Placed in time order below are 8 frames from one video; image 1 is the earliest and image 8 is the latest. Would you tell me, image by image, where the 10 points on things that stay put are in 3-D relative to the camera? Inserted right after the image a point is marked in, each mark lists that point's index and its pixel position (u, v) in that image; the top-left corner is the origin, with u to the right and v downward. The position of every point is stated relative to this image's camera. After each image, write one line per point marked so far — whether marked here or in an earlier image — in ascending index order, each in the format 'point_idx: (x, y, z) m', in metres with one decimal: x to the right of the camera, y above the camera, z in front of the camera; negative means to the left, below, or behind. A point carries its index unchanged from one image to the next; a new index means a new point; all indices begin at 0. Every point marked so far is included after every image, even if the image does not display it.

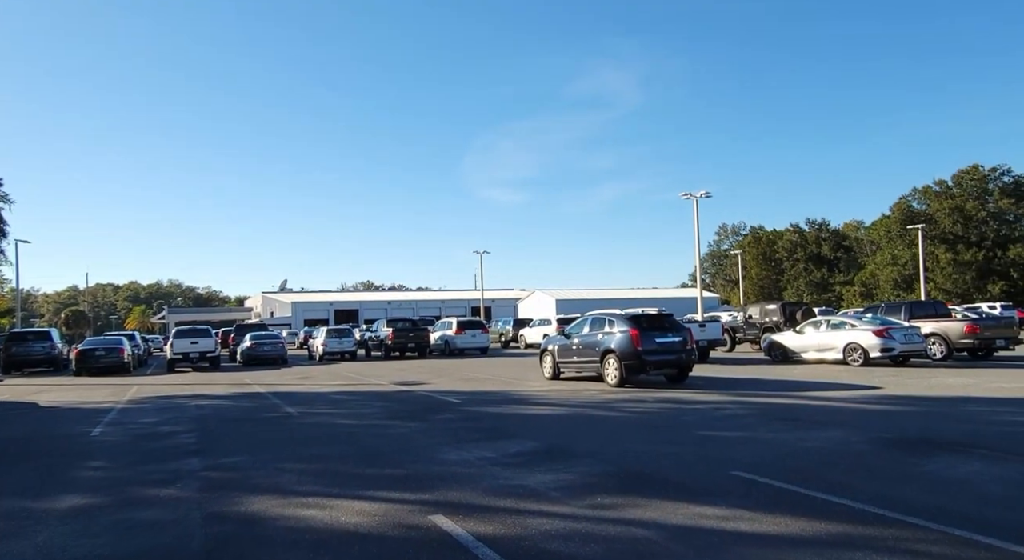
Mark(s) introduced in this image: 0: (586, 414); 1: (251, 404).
0: (+1.2, -2.2, +12.2) m
1: (-5.5, -2.6, +16.3) m
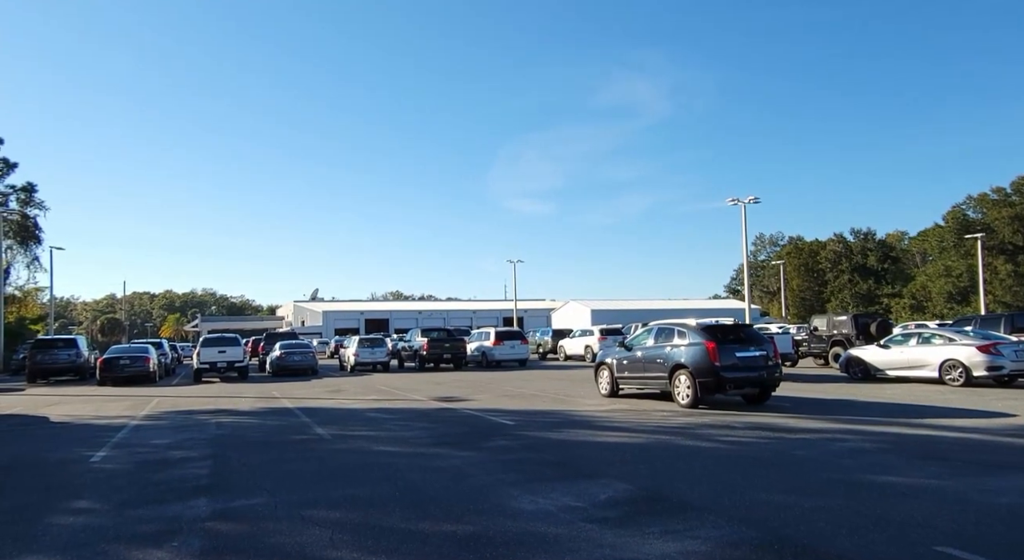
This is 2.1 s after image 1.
0: (+2.1, -2.2, +10.1) m
1: (-4.4, -2.7, +14.5) m
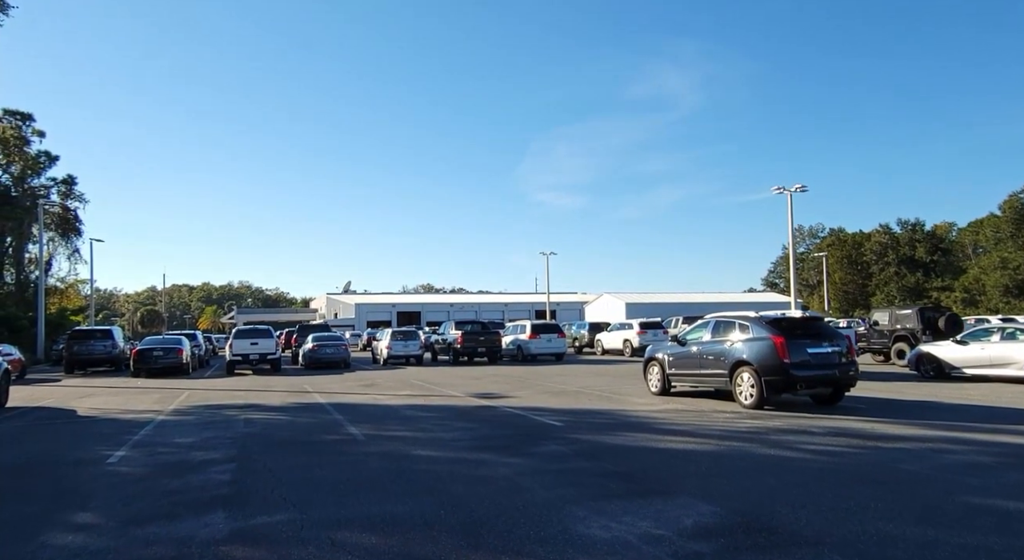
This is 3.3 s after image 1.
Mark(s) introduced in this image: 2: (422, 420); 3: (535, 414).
0: (+2.8, -2.1, +8.9) m
1: (-3.6, -2.5, +13.6) m
2: (-1.6, -2.4, +13.3) m
3: (+0.4, -2.4, +13.5) m
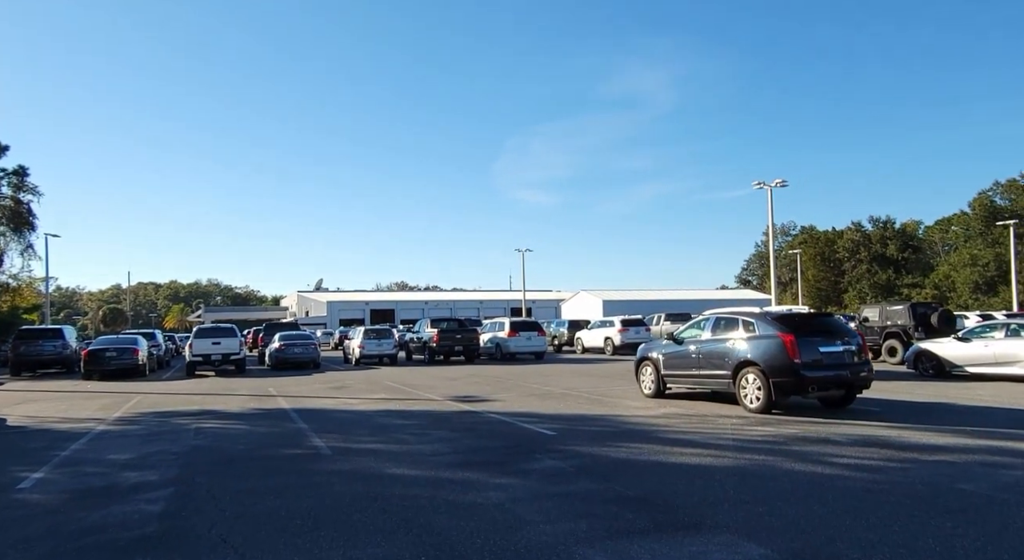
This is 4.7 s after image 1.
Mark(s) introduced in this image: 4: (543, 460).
0: (+2.7, -1.9, +7.7) m
1: (-3.8, -2.4, +12.1) m
2: (-1.8, -2.3, +11.9) m
3: (+0.2, -2.3, +12.2) m
4: (+0.4, -2.0, +8.6) m
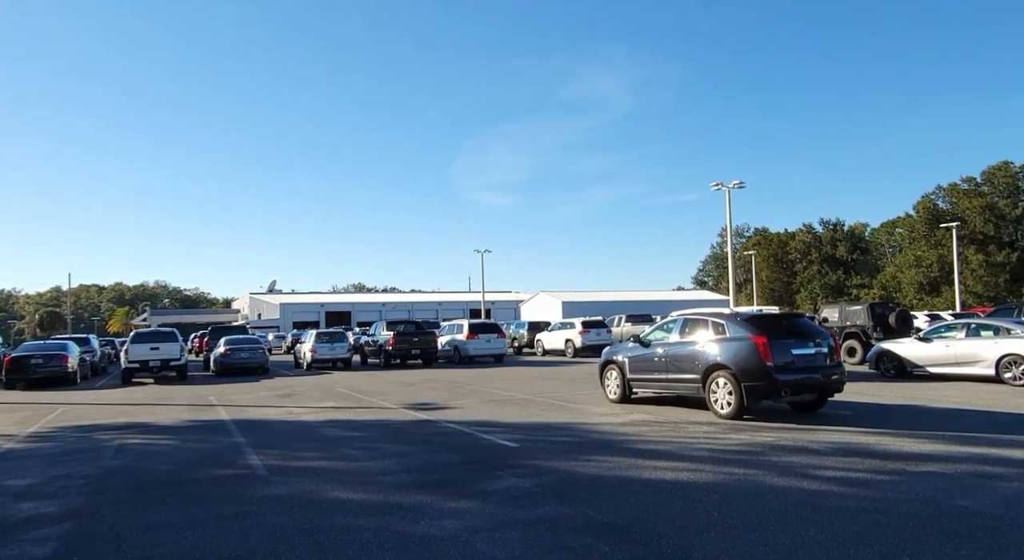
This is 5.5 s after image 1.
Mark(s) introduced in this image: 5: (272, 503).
0: (+2.3, -1.9, +7.0) m
1: (-4.5, -2.4, +11.0) m
2: (-2.4, -2.3, +11.0) m
3: (-0.5, -2.3, +11.3) m
4: (-0.1, -2.0, +7.8) m
5: (-2.2, -2.1, +7.1) m
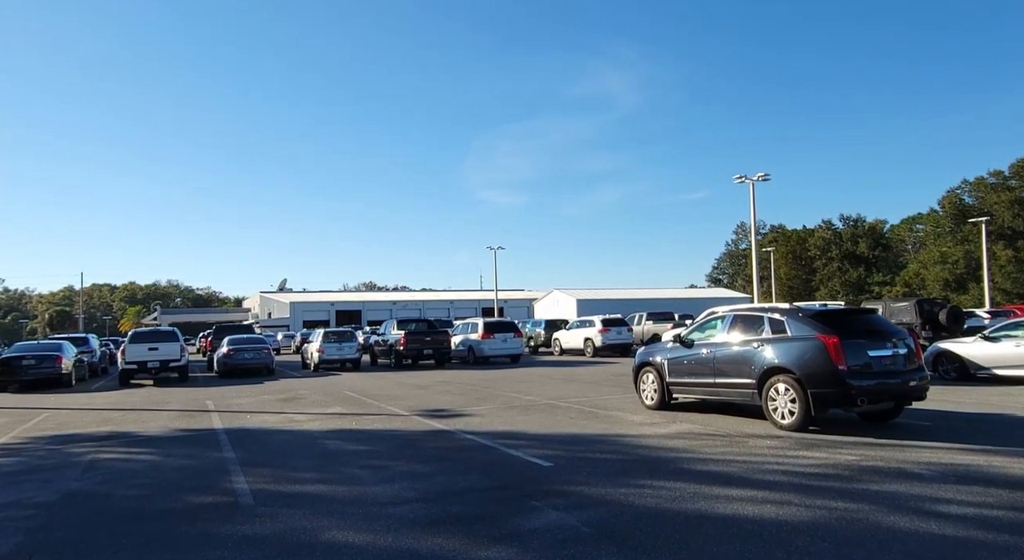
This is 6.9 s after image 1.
0: (+2.6, -1.8, +5.4) m
1: (-4.1, -2.2, +9.6) m
2: (-2.0, -2.2, +9.5) m
3: (-0.1, -2.1, +9.8) m
4: (+0.3, -1.9, +6.2) m
5: (-1.9, -1.9, +5.6) m
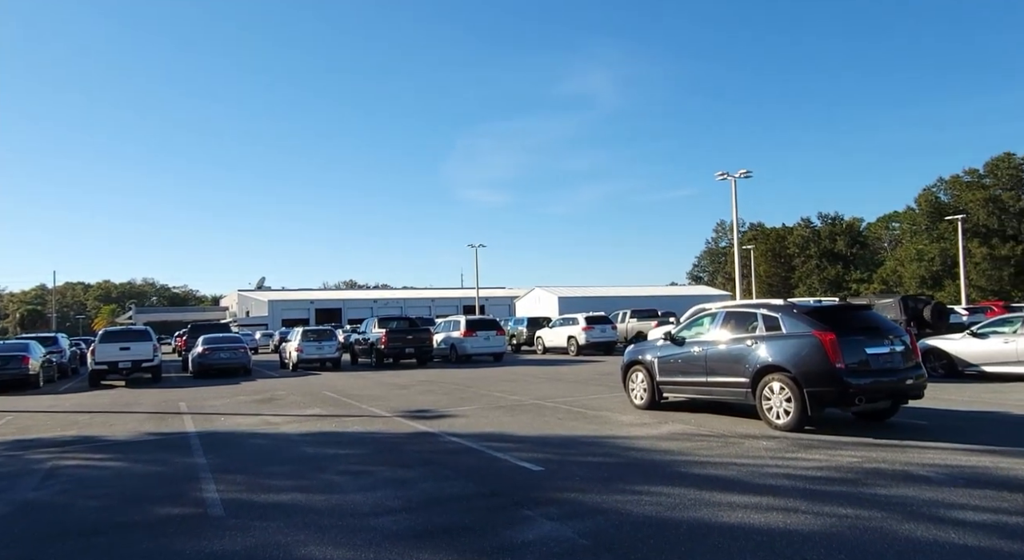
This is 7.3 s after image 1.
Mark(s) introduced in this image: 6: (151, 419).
0: (+2.6, -1.8, +5.1) m
1: (-4.2, -2.2, +9.0) m
2: (-2.2, -2.1, +9.0) m
3: (-0.2, -2.1, +9.4) m
4: (+0.2, -1.9, +5.8) m
5: (-1.9, -1.9, +5.1) m
6: (-6.5, -2.5, +13.8) m
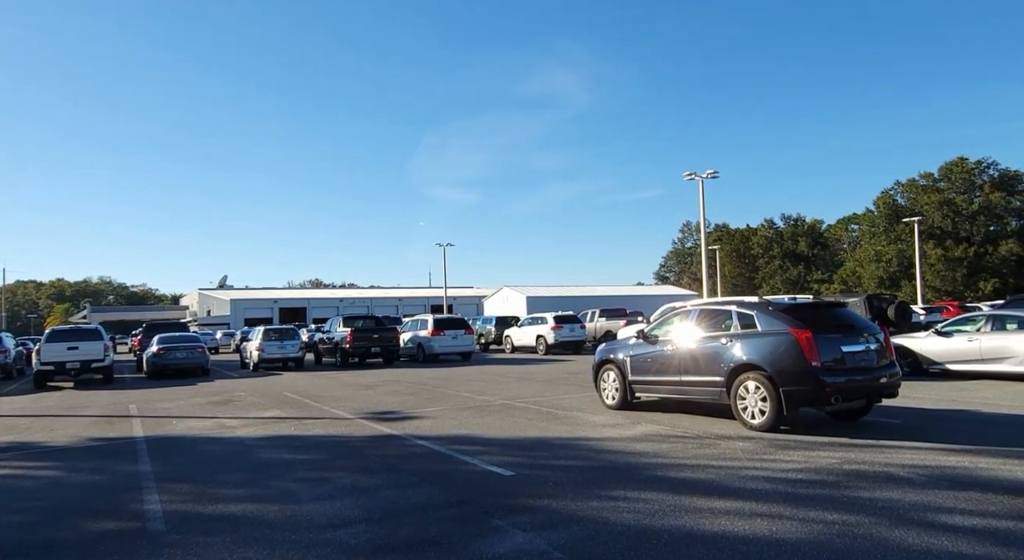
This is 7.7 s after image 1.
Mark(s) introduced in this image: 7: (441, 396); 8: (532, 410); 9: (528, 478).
0: (+2.4, -1.7, +4.8) m
1: (-4.6, -2.1, +8.4) m
2: (-2.5, -2.1, +8.5) m
3: (-0.6, -2.0, +9.0) m
4: (0.0, -1.8, +5.4) m
5: (-2.1, -1.8, +4.6) m
6: (-7.1, -2.4, +13.1) m
7: (-1.5, -2.4, +15.7) m
8: (+0.3, -2.2, +12.9) m
9: (+0.1, -1.9, +7.4) m
